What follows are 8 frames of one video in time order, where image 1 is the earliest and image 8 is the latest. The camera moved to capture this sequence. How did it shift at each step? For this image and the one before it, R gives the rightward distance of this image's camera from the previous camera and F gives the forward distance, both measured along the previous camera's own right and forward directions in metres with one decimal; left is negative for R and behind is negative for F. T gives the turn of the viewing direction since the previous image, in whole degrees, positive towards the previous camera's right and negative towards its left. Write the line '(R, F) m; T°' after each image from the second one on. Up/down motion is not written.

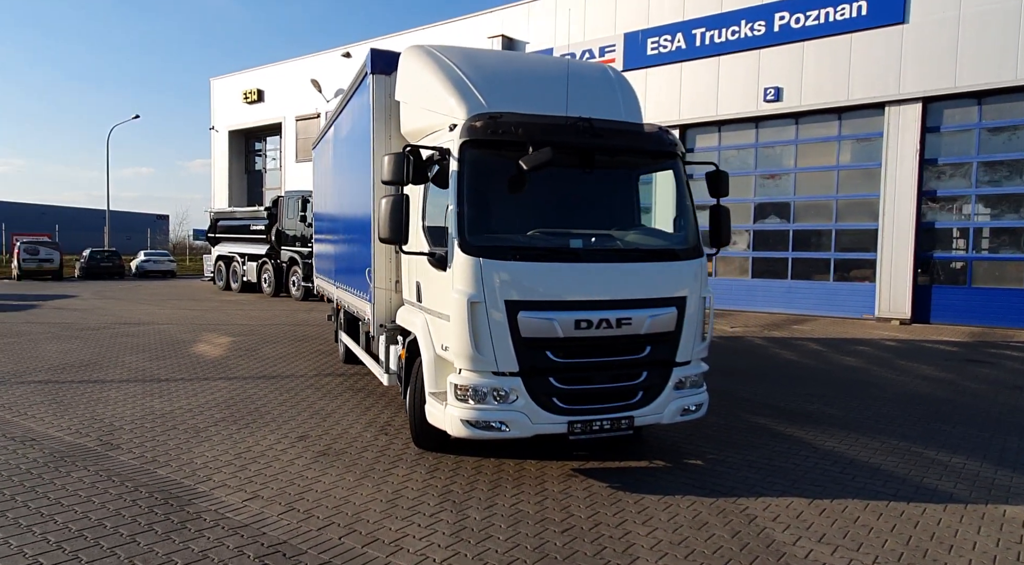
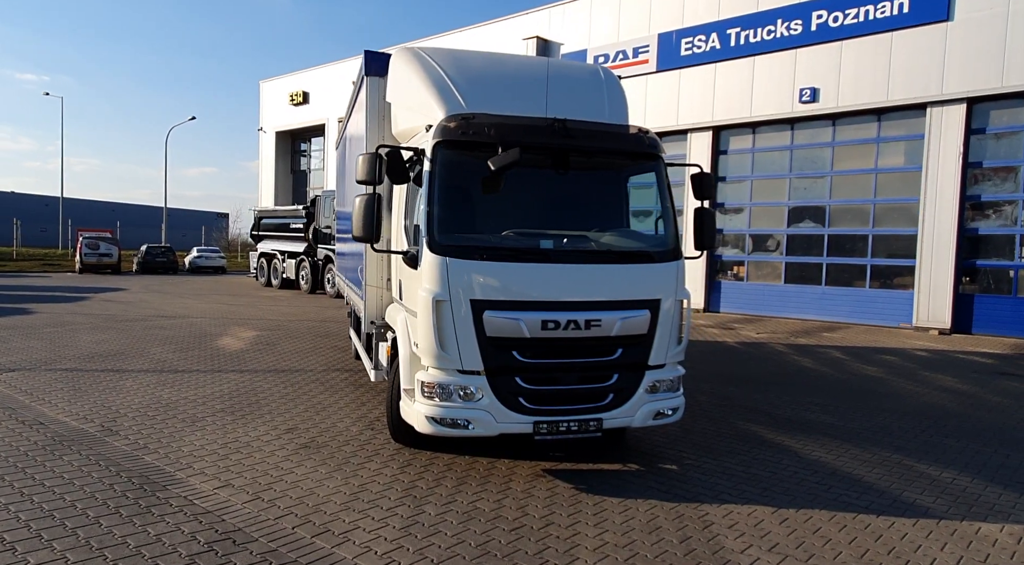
(+0.6, 0.0) m; -4°
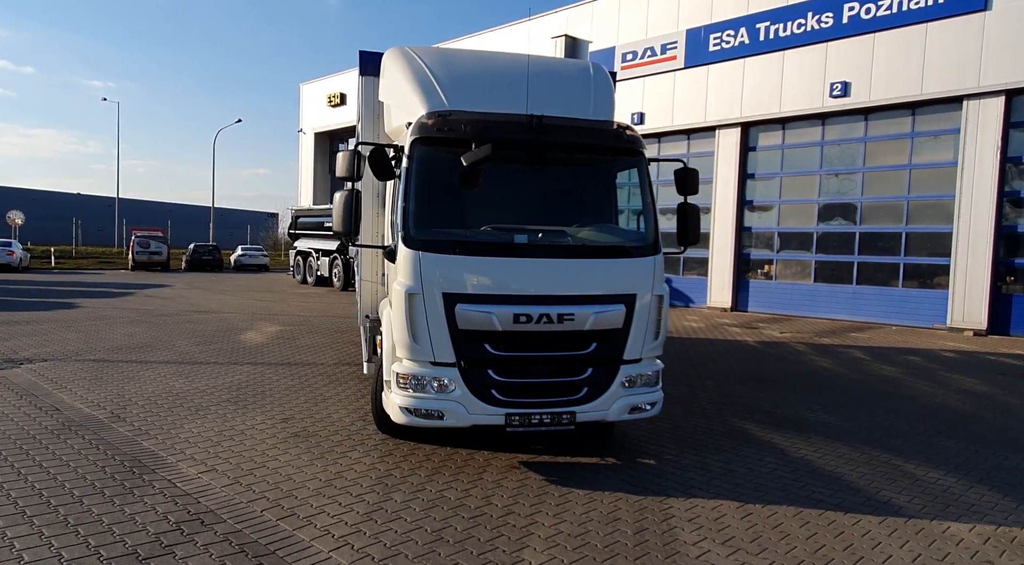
(+0.5, -0.1) m; -3°
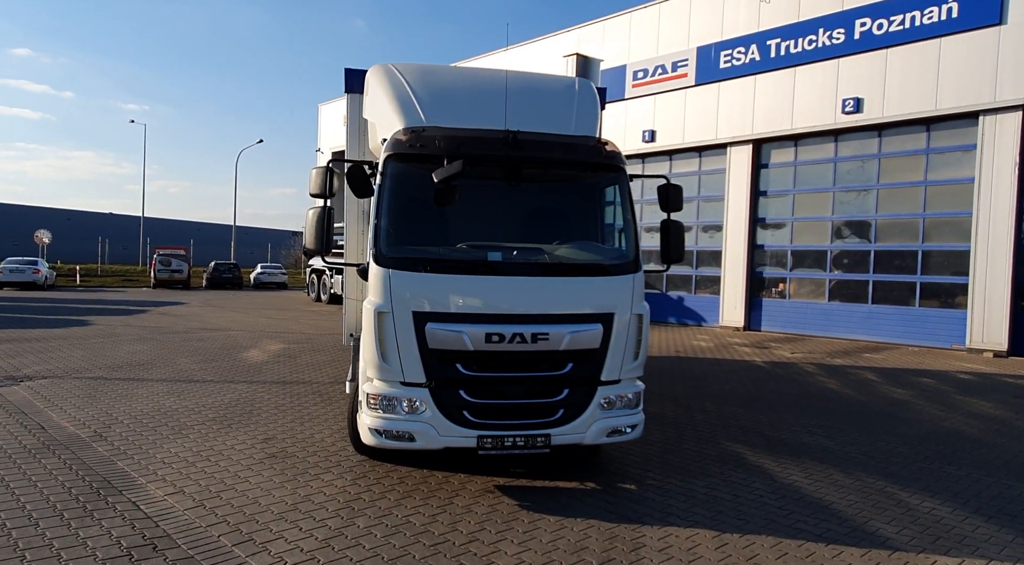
(+0.3, +0.1) m; -2°
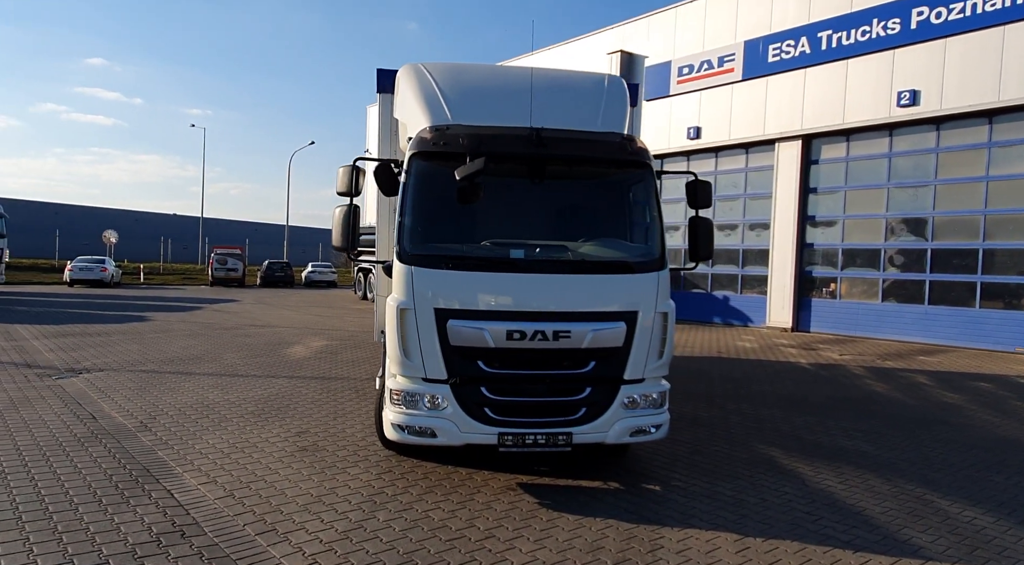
(+0.2, 0.0) m; -4°
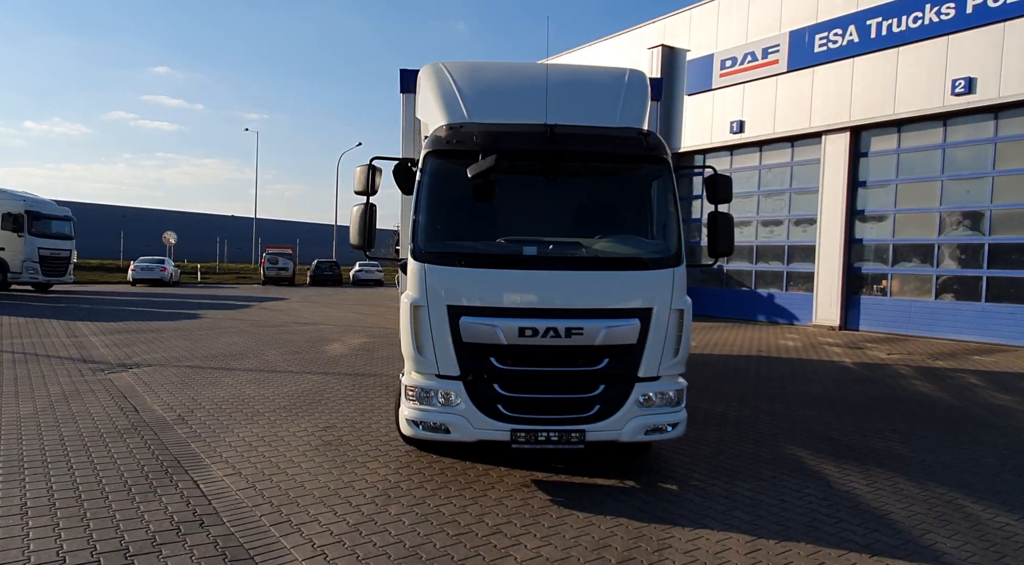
(+0.2, 0.0) m; -4°
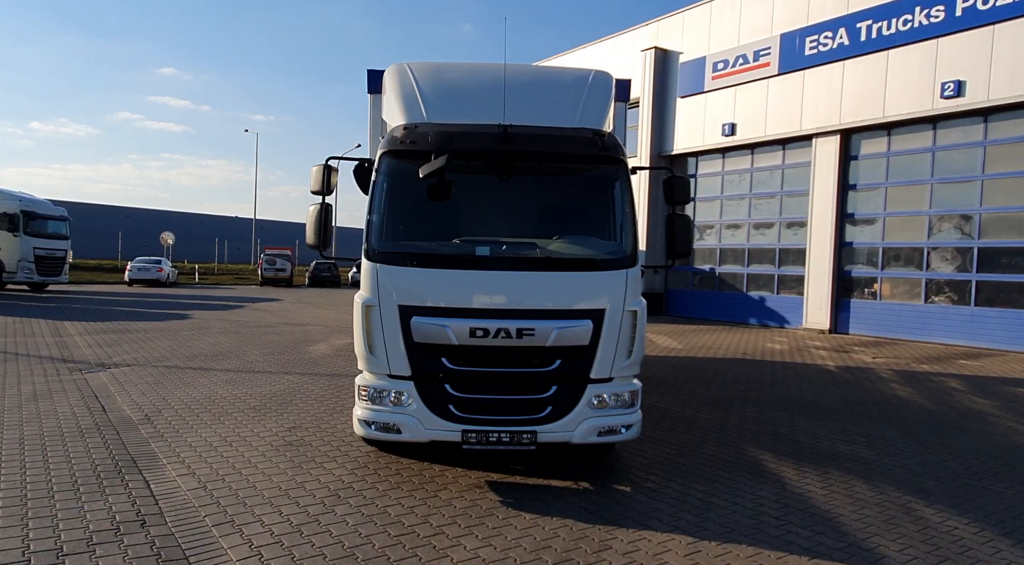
(+0.4, 0.0) m; 0°
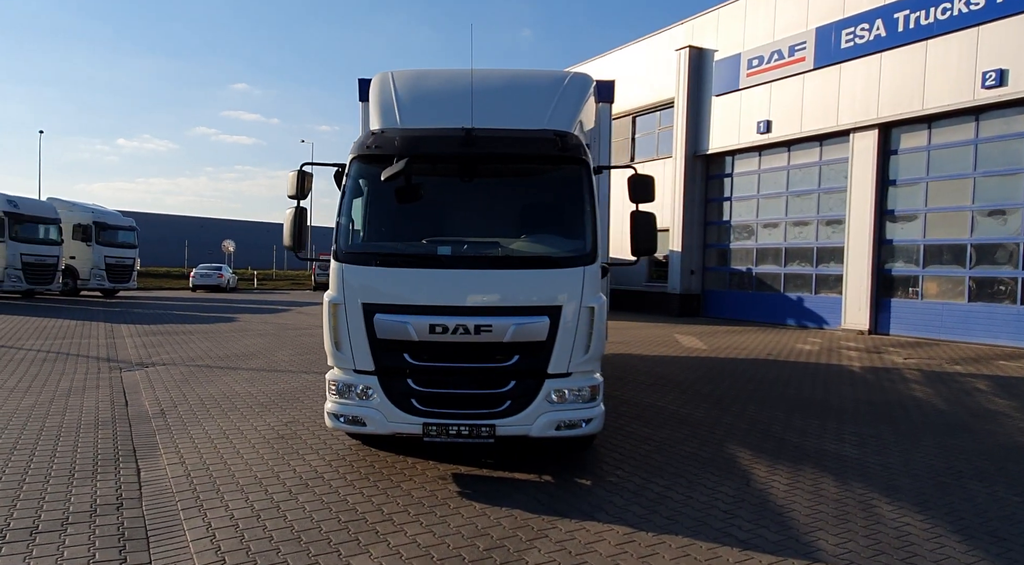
(+0.7, -0.1) m; -5°
